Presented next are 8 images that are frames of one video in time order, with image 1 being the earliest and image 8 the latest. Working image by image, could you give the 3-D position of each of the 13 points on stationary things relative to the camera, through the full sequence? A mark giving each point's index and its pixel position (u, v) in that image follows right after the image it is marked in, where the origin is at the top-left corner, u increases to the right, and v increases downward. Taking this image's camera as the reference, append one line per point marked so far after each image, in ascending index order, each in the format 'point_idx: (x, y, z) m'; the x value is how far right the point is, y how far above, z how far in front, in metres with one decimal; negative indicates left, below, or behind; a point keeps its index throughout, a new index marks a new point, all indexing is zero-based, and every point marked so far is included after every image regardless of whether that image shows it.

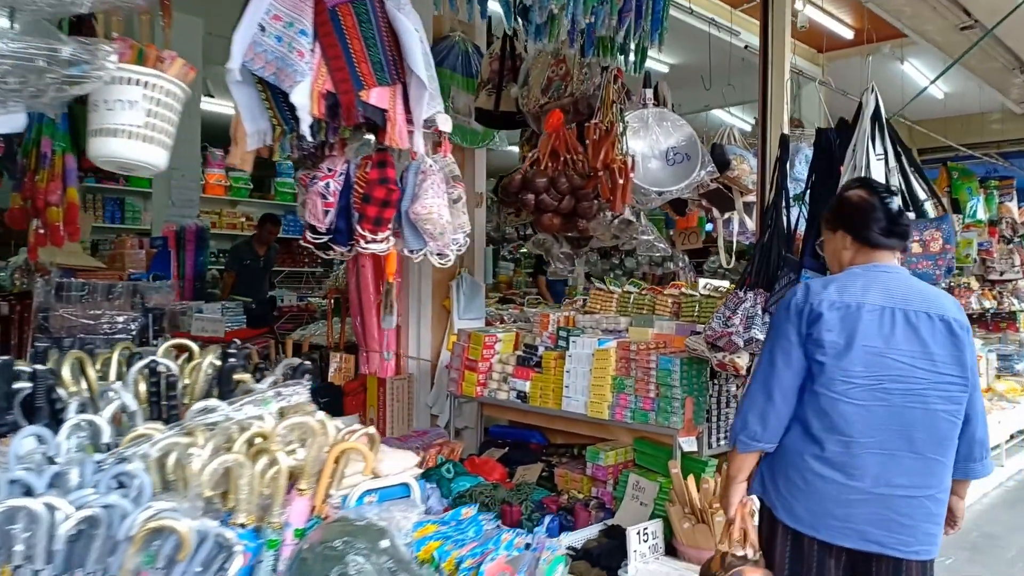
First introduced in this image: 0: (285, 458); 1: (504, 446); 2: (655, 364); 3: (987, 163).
0: (-0.5, -0.3, +1.7) m
1: (0.0, -0.7, +3.8) m
2: (+0.5, -0.3, +3.0) m
3: (+5.2, +1.4, +9.0) m
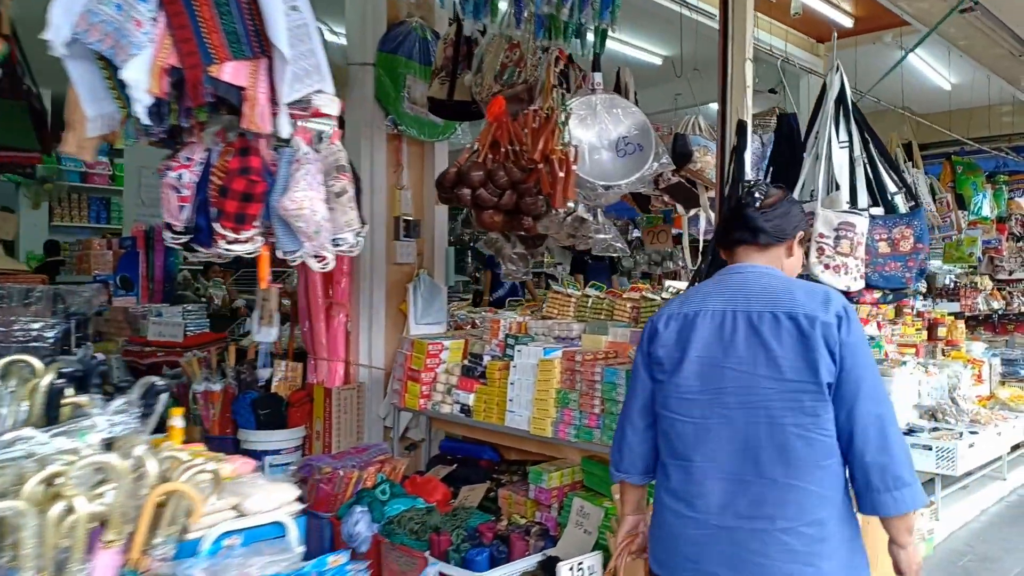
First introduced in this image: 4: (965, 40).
0: (-0.7, -0.4, +1.4) m
1: (-0.3, -0.7, +3.5) m
2: (+0.3, -0.3, +2.7) m
3: (+5.1, +1.4, +8.6) m
4: (+3.2, +1.7, +5.7) m
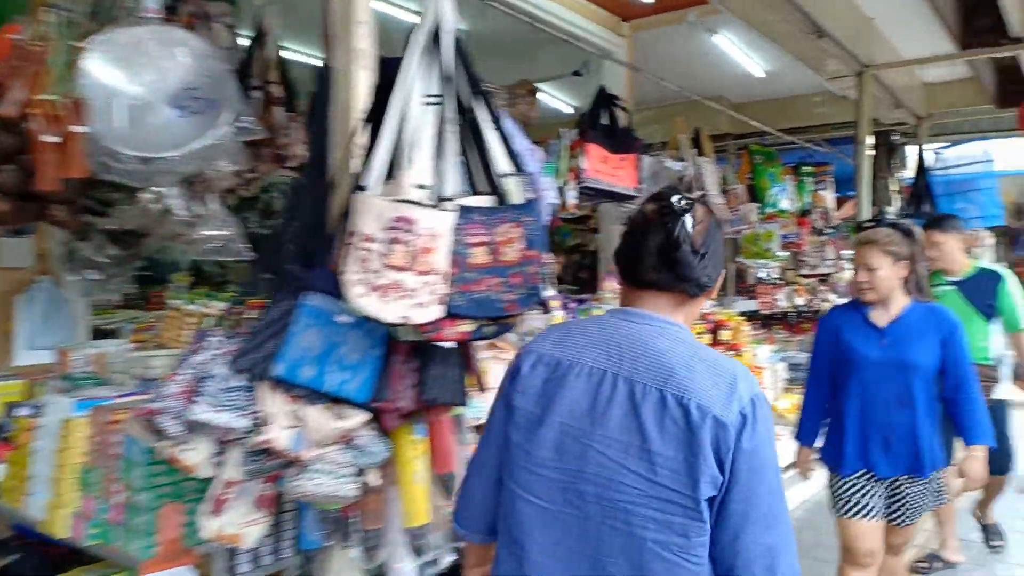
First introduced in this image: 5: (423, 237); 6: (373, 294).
0: (-1.6, -0.4, +0.3) m
1: (-1.5, -0.8, +2.5) m
2: (-0.9, -0.4, +1.8) m
3: (+2.9, +1.4, +8.4) m
4: (+1.5, +1.7, +5.1) m
5: (-0.2, +0.1, +1.4) m
6: (-0.2, 0.0, +1.4) m
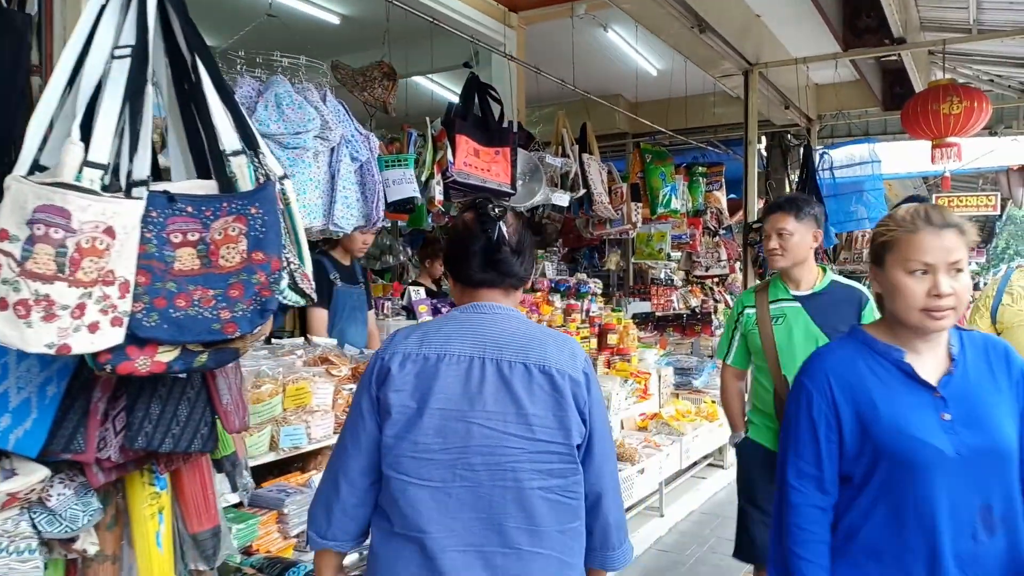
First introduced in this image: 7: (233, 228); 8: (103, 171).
0: (-1.9, -0.5, -0.2) m
1: (-2.0, -0.8, +2.0) m
2: (-1.3, -0.4, +1.3) m
3: (+1.9, +1.4, +8.3) m
4: (+0.7, +1.7, +4.9) m
5: (-0.5, +0.1, +1.0) m
6: (-0.6, 0.0, +1.0) m
7: (-0.4, +0.1, +1.1) m
8: (-0.5, +0.2, +1.1) m
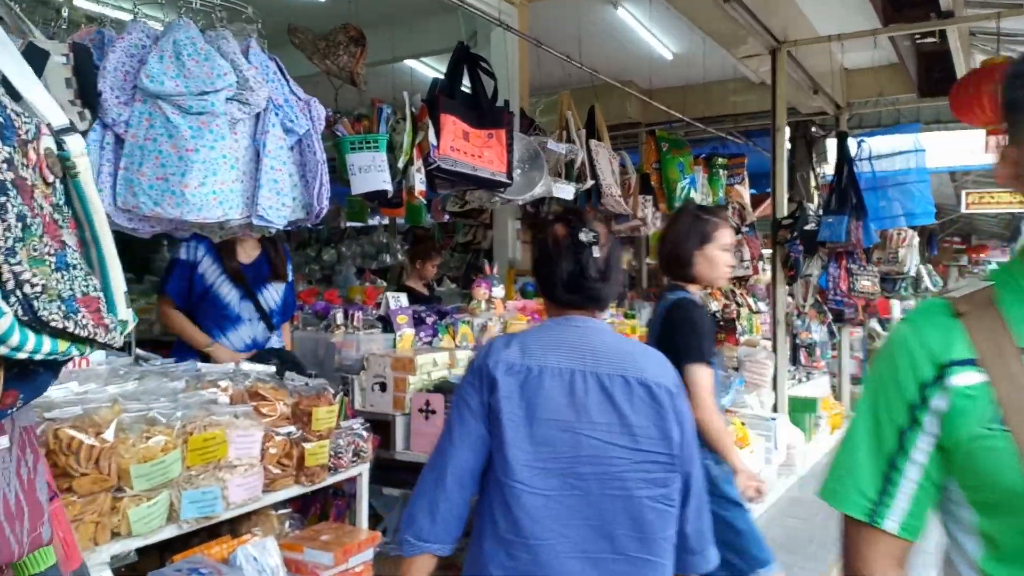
0: (-2.0, -0.5, -0.8) m
1: (-2.0, -0.8, +1.4) m
2: (-1.3, -0.4, +0.8) m
3: (+1.9, +1.4, +7.7) m
4: (+0.7, +1.7, +4.3) m
5: (-0.6, 0.0, +0.5) m
6: (-0.6, -0.1, +0.4) m
7: (-0.4, +0.1, +0.5) m
8: (-0.6, +0.1, +0.5) m
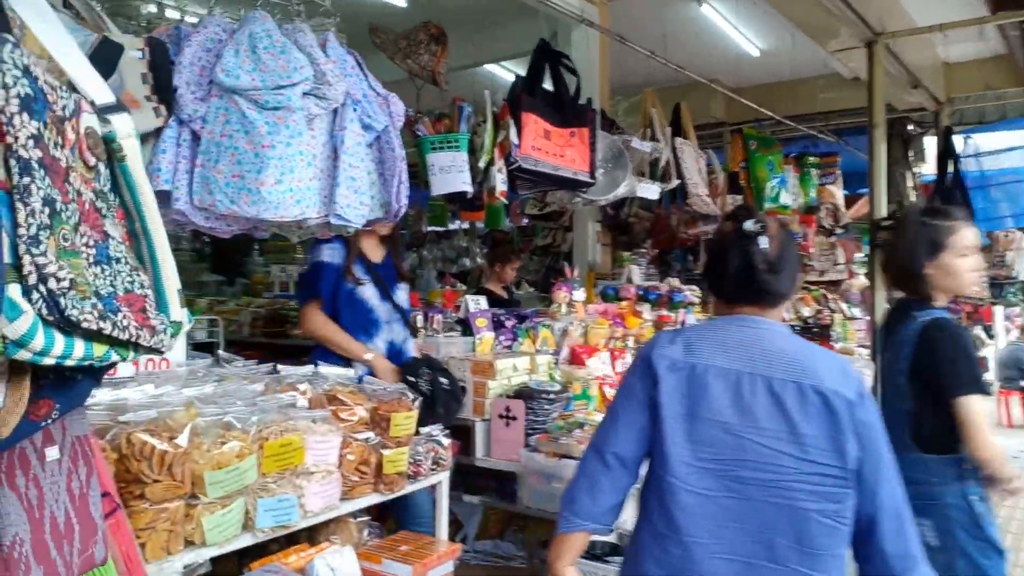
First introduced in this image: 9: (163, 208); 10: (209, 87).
0: (-2.0, -0.5, -0.7) m
1: (-1.9, -0.8, +1.5) m
2: (-1.2, -0.4, +0.8) m
3: (+2.6, +1.3, +7.4) m
4: (+1.2, +1.6, +4.1) m
5: (-0.5, 0.0, +0.4) m
6: (-0.6, -0.1, +0.4) m
7: (-0.4, +0.1, +0.5) m
8: (-0.5, +0.1, +0.5) m
9: (-0.7, +0.2, +1.7) m
10: (-0.6, +0.4, +1.6) m
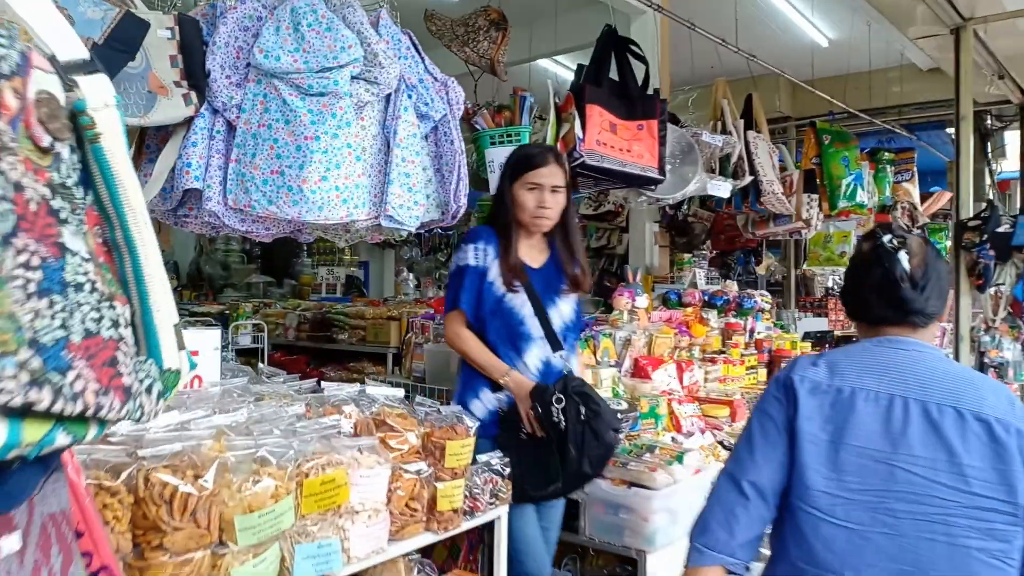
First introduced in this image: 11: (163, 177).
0: (-2.0, -0.5, -0.8) m
1: (-1.7, -0.9, +1.4) m
2: (-1.1, -0.4, +0.6) m
3: (+3.1, +1.3, +7.0) m
4: (+1.4, +1.6, +3.8) m
5: (-0.5, 0.0, +0.2) m
6: (-0.5, -0.1, +0.2) m
7: (-0.3, 0.0, +0.3) m
8: (-0.5, +0.1, +0.3) m
9: (-0.6, +0.1, +1.5) m
10: (-0.5, +0.4, +1.4) m
11: (-0.6, +0.2, +1.4) m
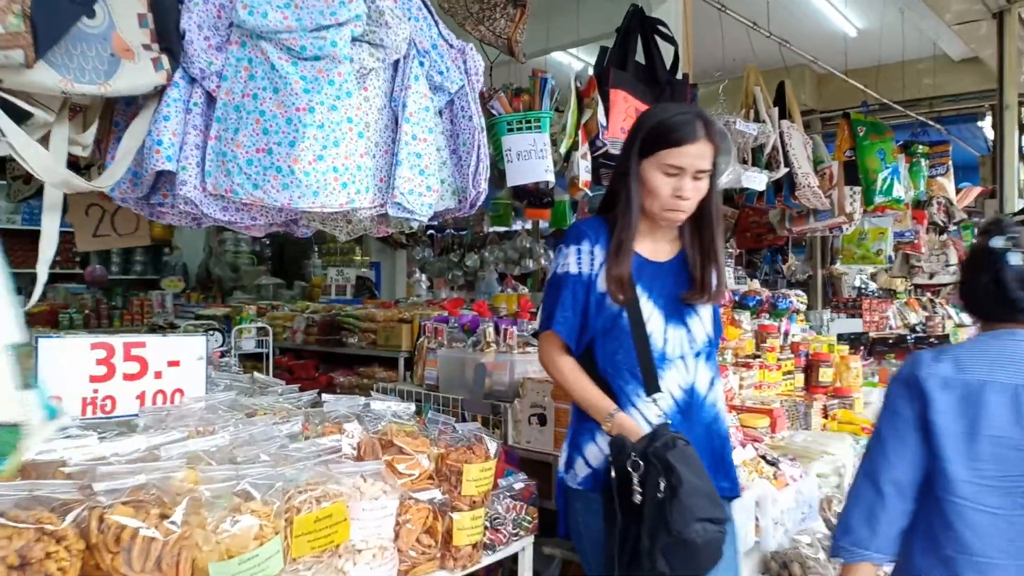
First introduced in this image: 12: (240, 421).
0: (-2.0, -0.5, -1.0) m
1: (-1.7, -0.9, +1.2) m
2: (-1.1, -0.4, +0.4) m
3: (+3.2, +1.3, +6.7) m
4: (+1.5, +1.6, +3.6) m
5: (-0.4, 0.0, 0.0) m
6: (-0.5, -0.1, 0.0) m
7: (-0.3, 0.0, +0.1) m
8: (-0.4, +0.1, +0.1) m
9: (-0.5, +0.1, +1.2) m
10: (-0.4, +0.4, +1.2) m
11: (-0.5, +0.2, +1.2) m
12: (-0.5, -0.2, +1.4) m
